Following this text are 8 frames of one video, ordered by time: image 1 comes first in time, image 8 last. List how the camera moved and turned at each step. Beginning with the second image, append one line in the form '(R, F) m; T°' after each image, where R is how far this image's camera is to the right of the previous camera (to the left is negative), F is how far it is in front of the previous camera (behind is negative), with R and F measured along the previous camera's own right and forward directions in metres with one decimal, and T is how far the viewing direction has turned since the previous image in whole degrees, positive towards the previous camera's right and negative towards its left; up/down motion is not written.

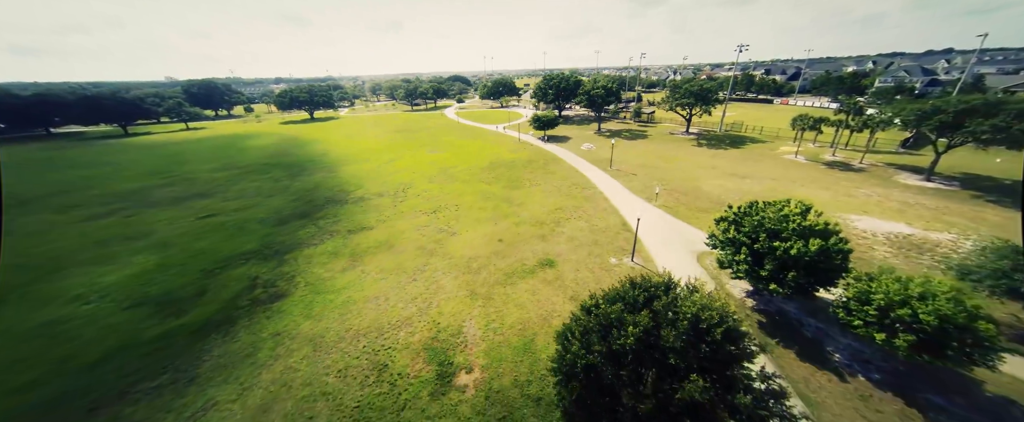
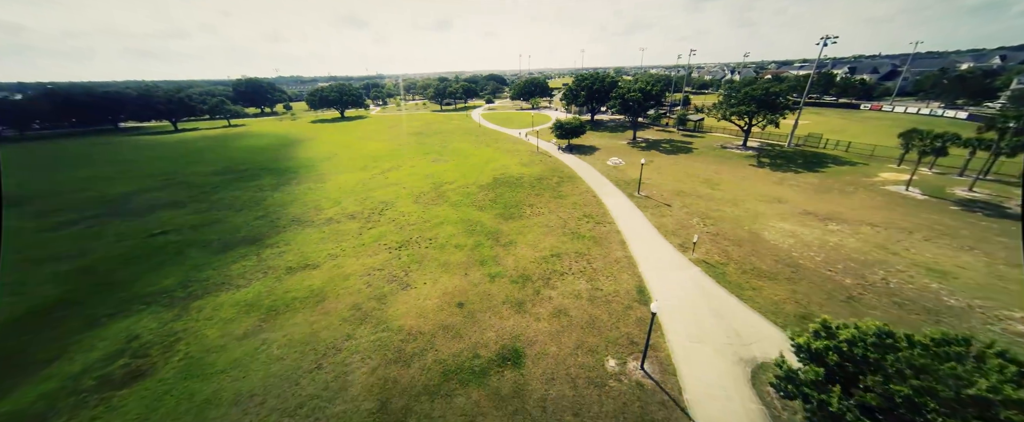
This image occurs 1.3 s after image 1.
(+4.2, +7.5) m; -7°
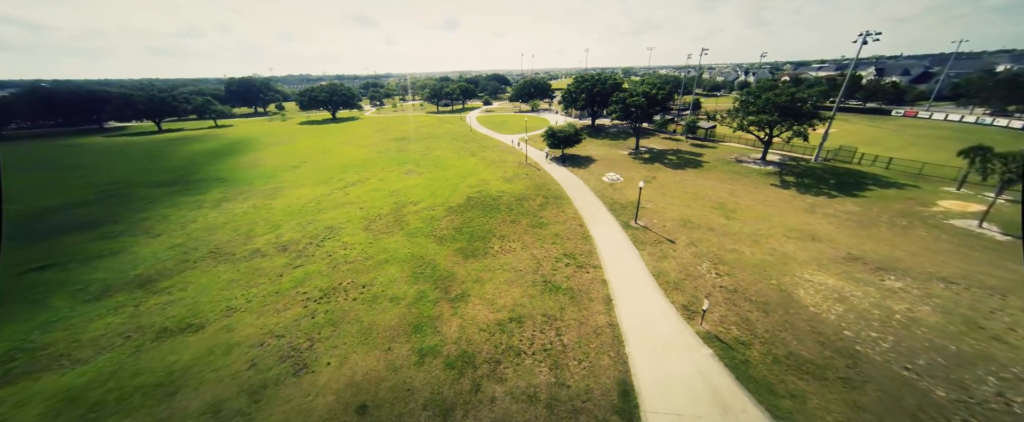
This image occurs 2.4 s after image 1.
(+3.6, +6.0) m; -1°
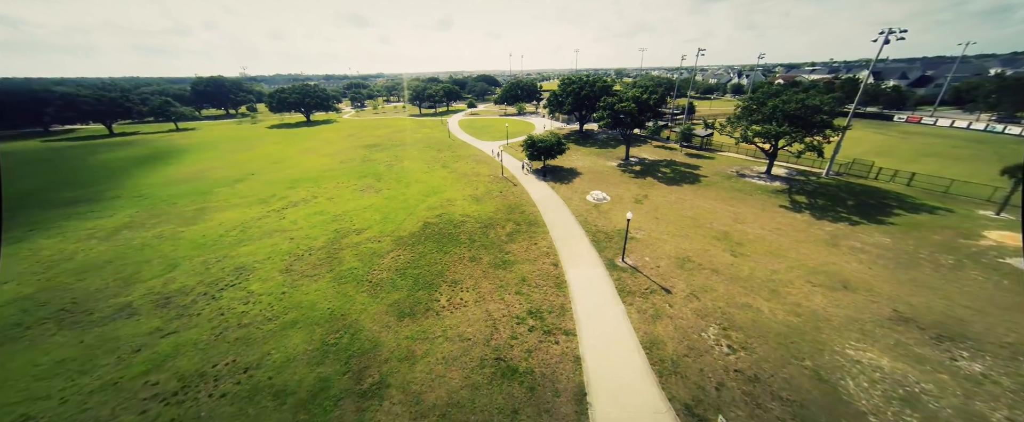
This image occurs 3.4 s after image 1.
(+2.9, +5.7) m; +1°
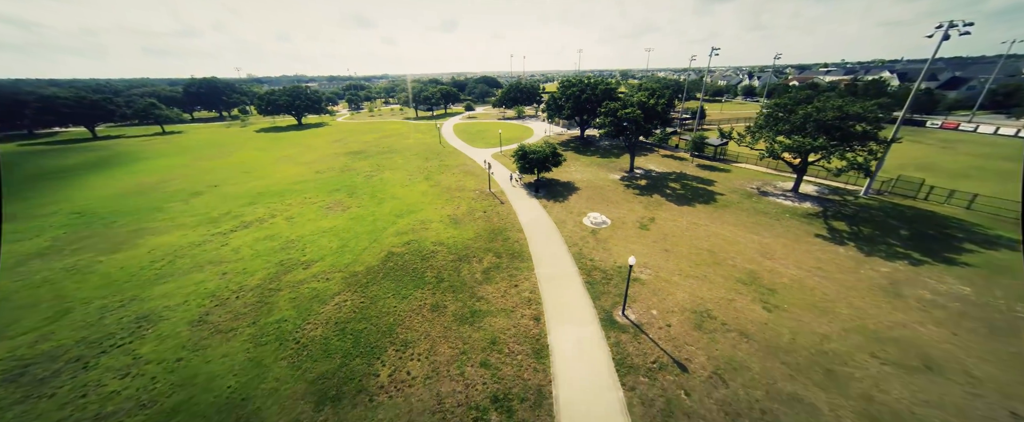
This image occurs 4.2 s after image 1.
(+2.1, +4.9) m; -1°
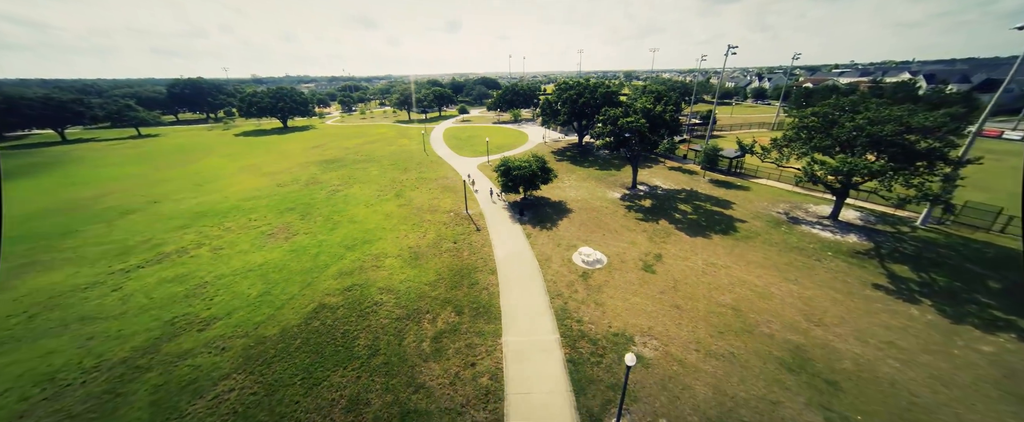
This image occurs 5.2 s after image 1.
(+2.5, +5.7) m; -1°
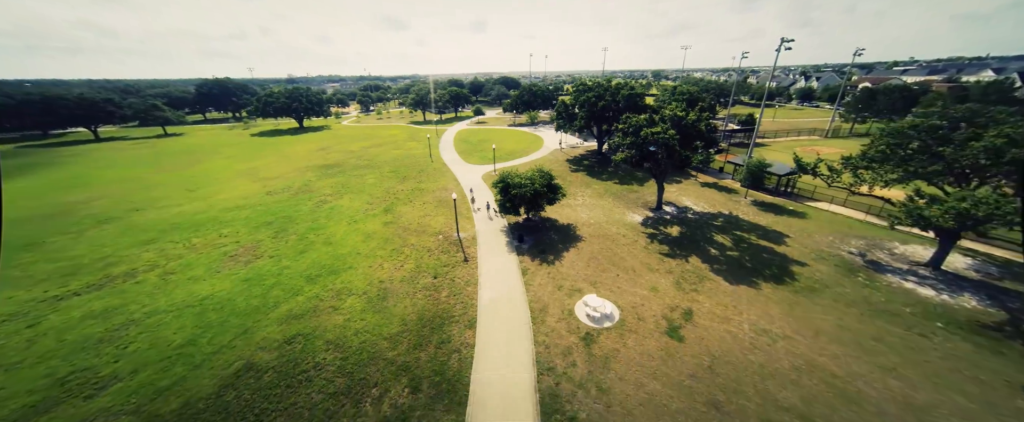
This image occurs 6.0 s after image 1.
(+2.1, +5.0) m; -4°
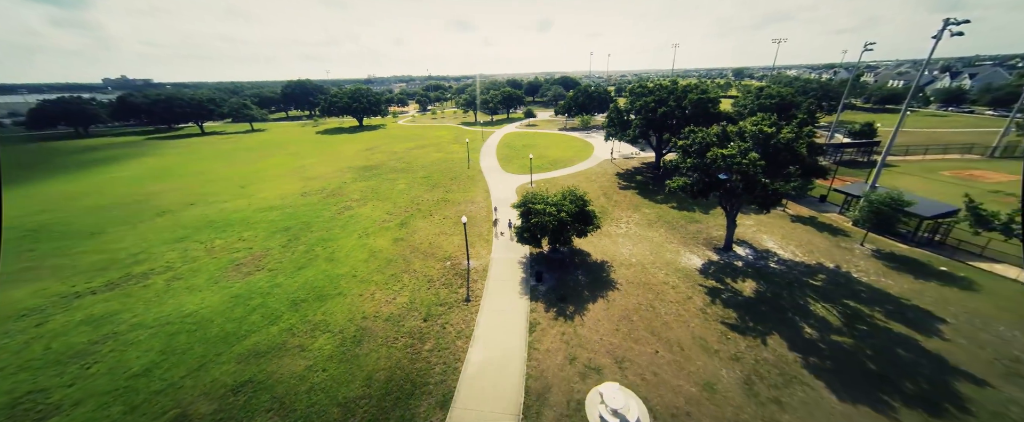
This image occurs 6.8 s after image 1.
(+2.5, +4.9) m; -10°
